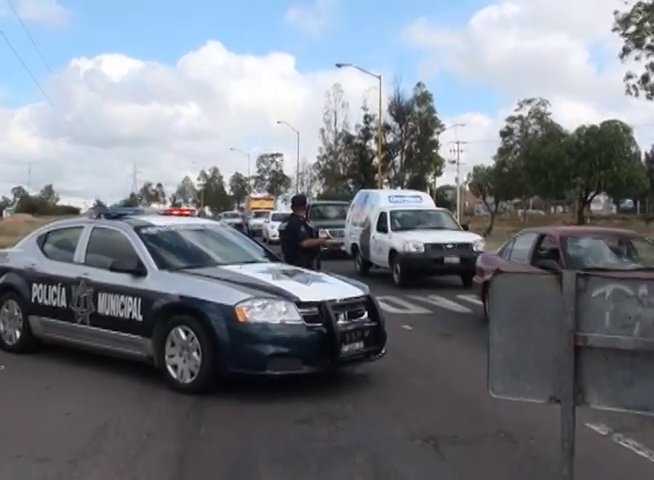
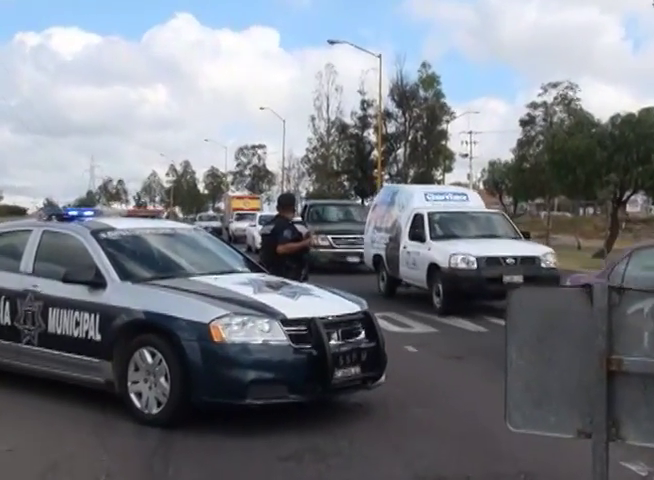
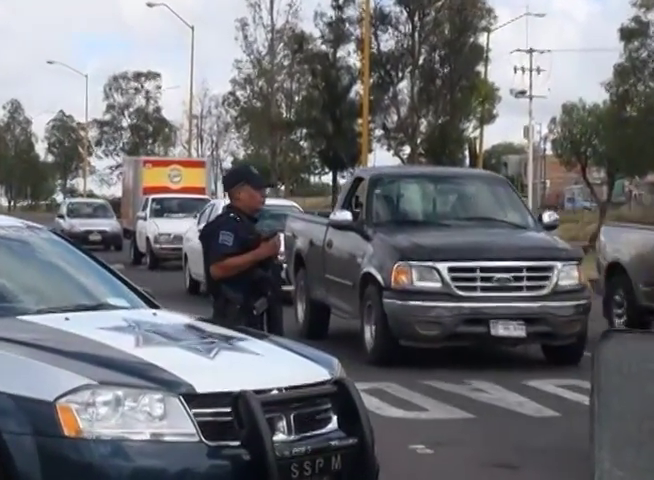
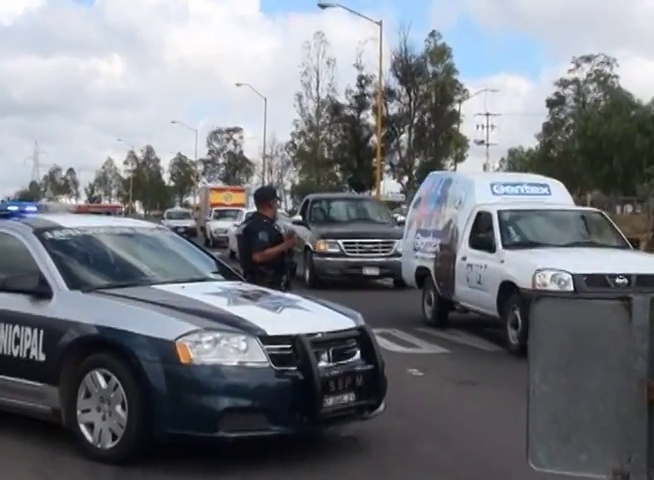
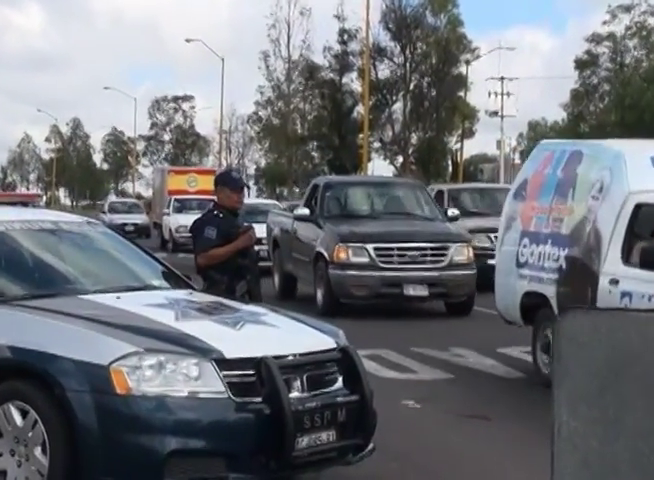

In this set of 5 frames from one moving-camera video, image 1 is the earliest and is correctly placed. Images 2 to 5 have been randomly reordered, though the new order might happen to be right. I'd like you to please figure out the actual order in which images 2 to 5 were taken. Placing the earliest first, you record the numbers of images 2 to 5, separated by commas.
2, 4, 5, 3
